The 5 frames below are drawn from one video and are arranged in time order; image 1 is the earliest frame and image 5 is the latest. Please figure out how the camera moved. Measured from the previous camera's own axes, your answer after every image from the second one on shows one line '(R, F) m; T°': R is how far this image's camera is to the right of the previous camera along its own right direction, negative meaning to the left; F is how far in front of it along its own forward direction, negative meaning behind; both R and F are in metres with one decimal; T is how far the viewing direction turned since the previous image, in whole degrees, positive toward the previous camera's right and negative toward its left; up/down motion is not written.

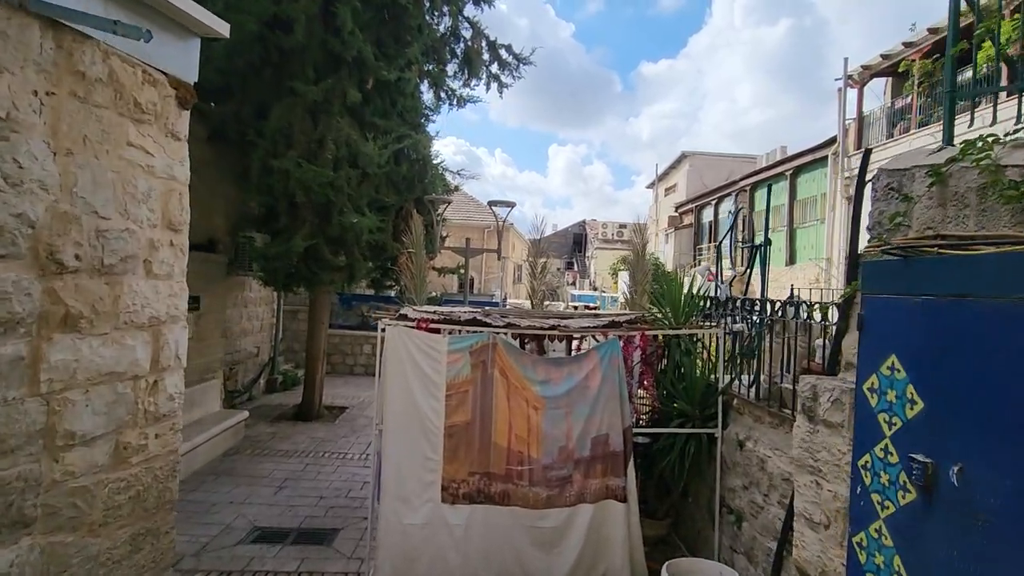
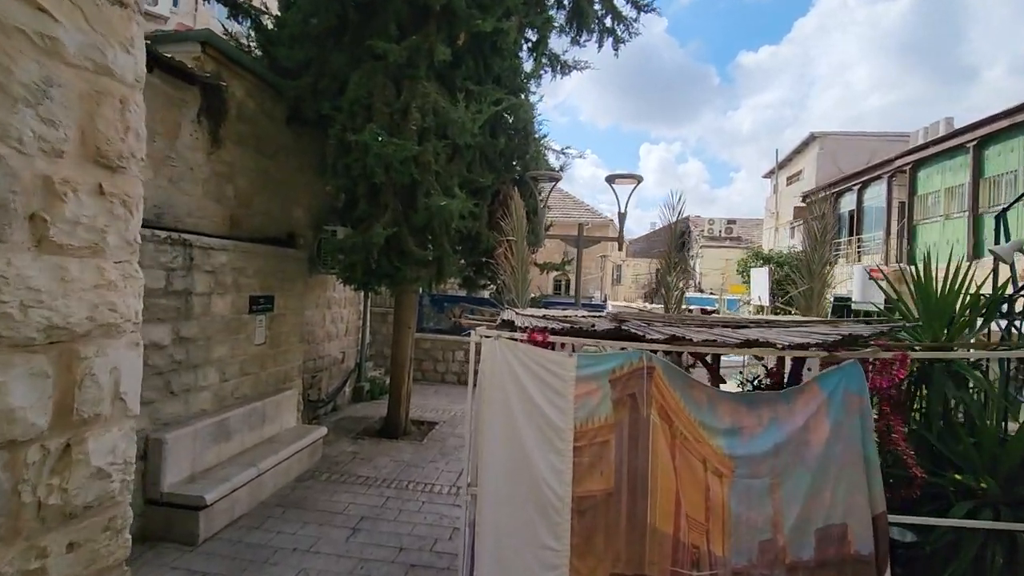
(-0.3, +1.3) m; -10°
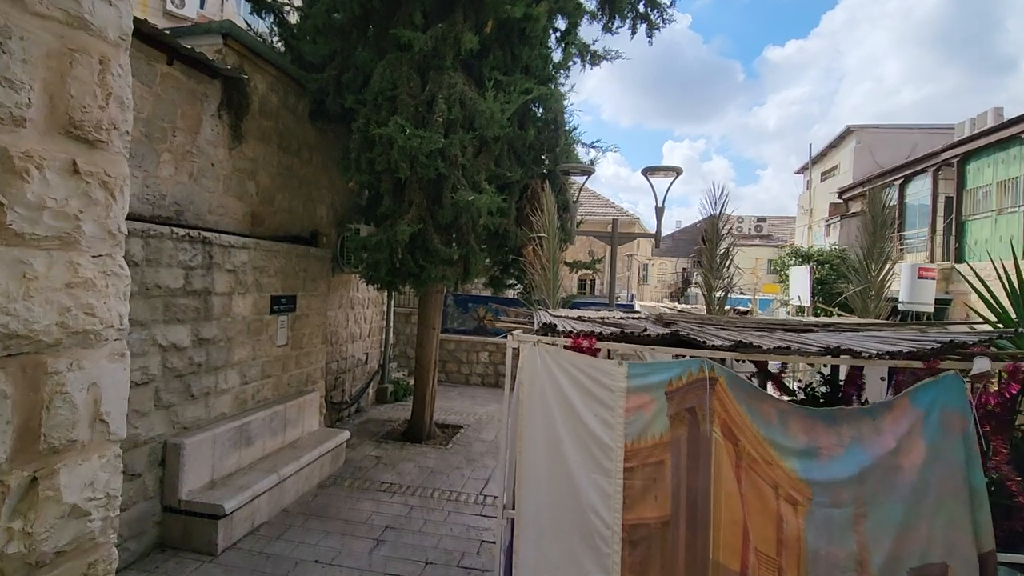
(-0.1, +0.3) m; -2°
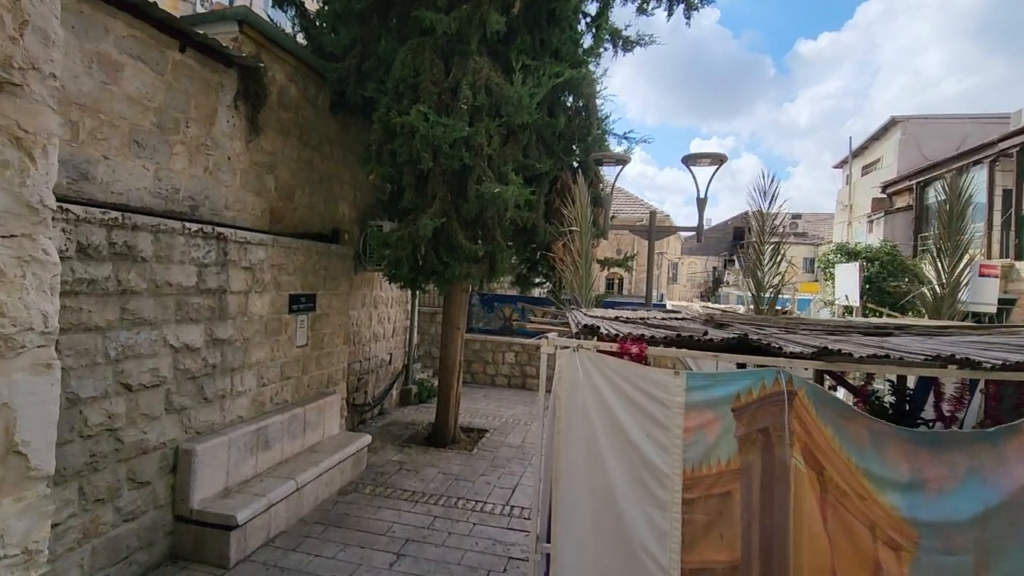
(0.0, +0.3) m; -3°
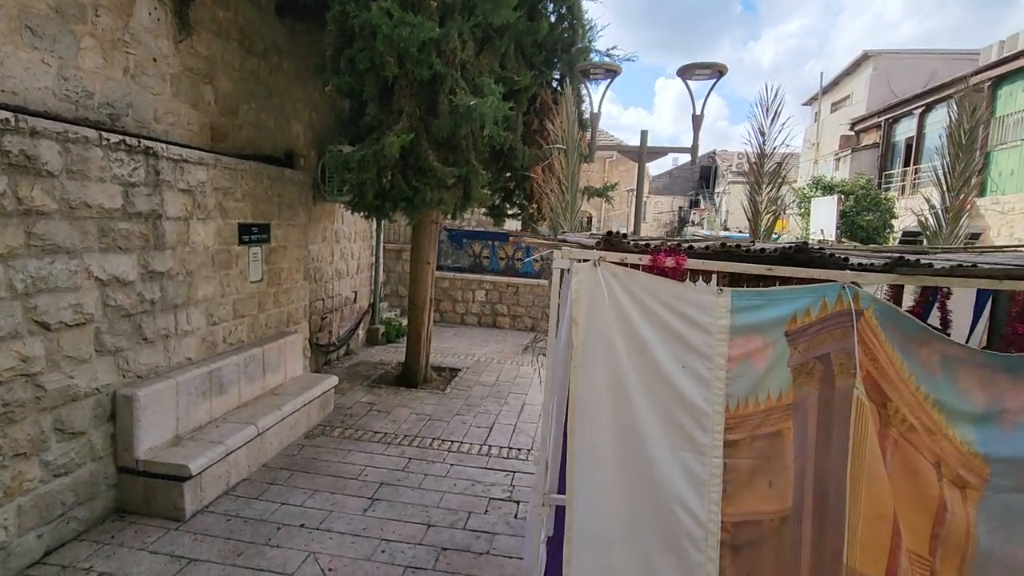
(-0.1, +0.4) m; +4°
